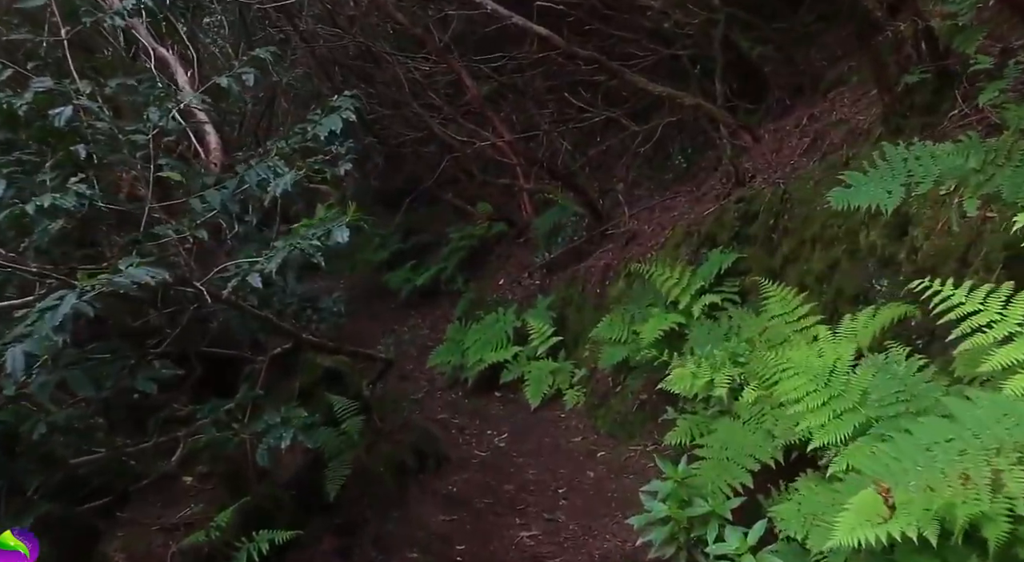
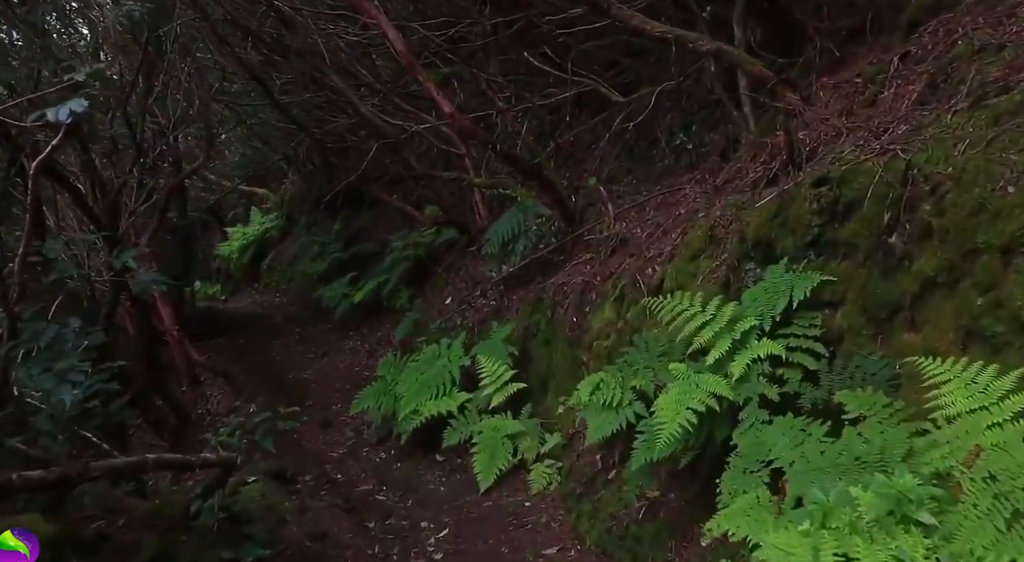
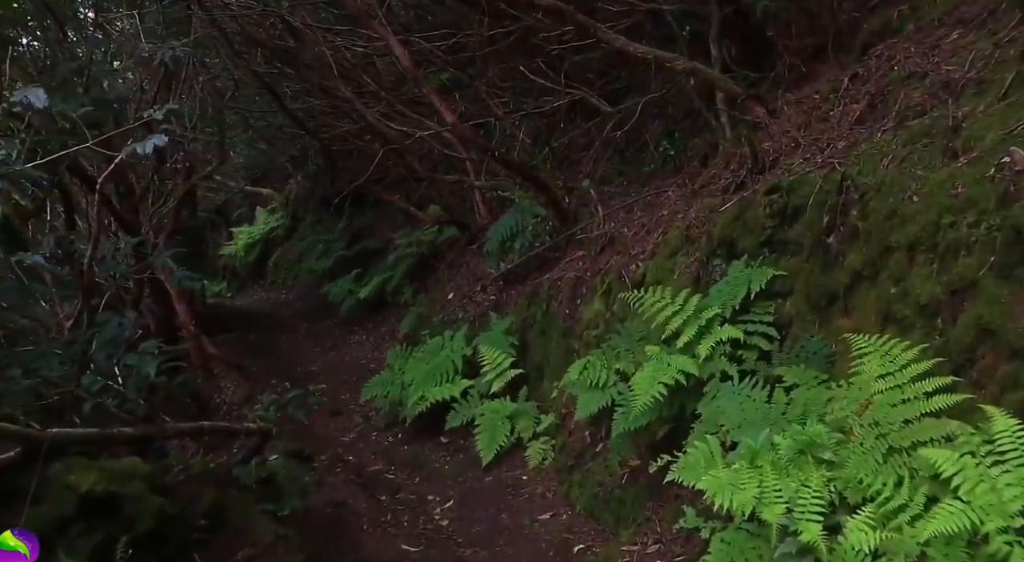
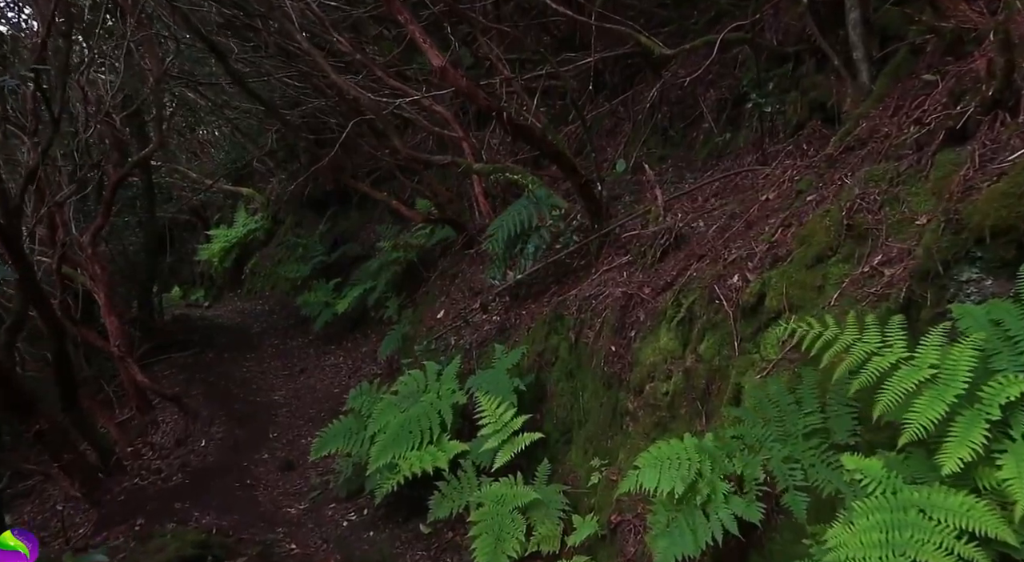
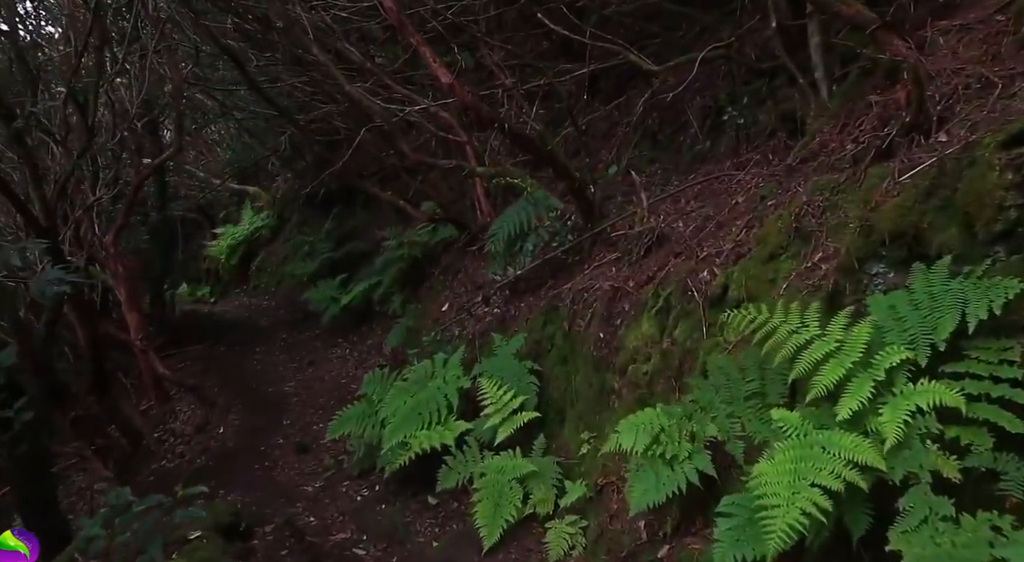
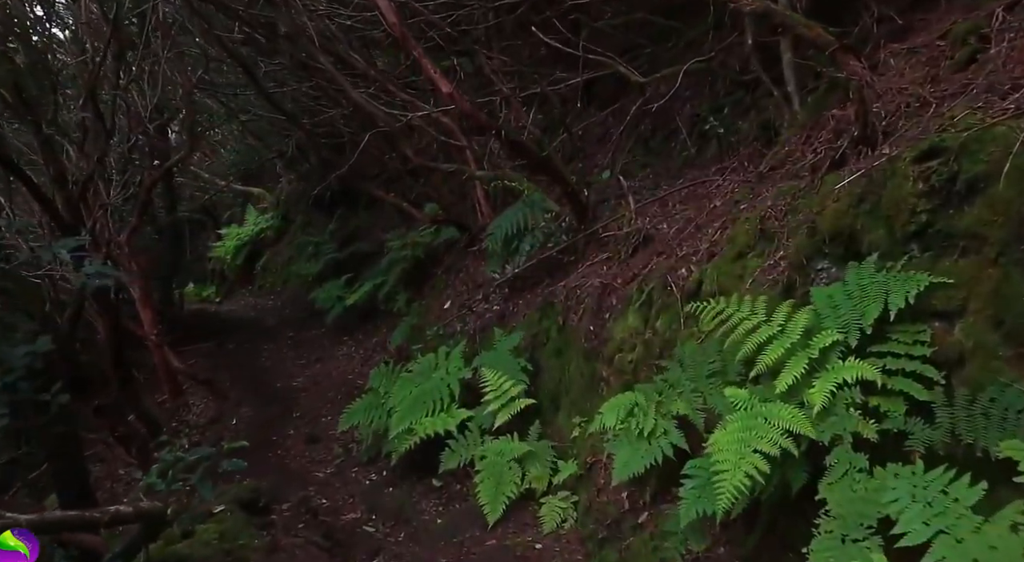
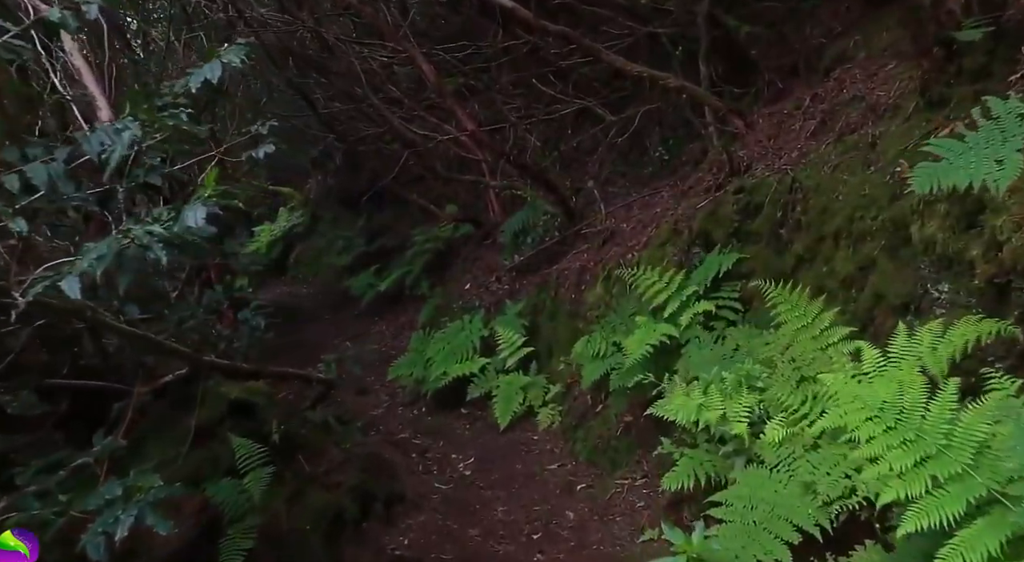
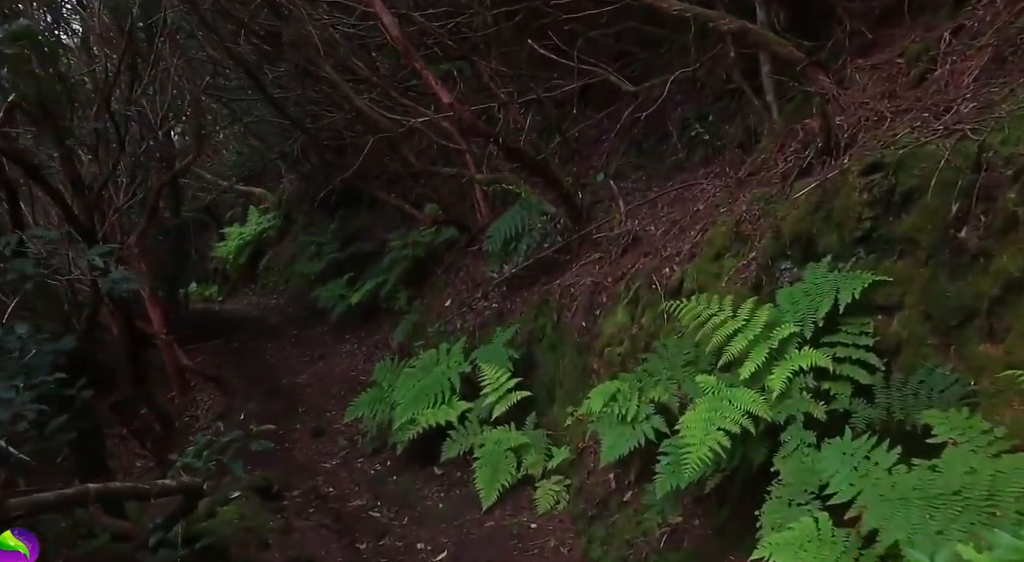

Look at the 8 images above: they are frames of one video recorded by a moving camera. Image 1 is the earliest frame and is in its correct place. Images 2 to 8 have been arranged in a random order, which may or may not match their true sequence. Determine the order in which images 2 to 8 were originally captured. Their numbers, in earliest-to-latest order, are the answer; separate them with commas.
7, 3, 2, 8, 6, 5, 4
